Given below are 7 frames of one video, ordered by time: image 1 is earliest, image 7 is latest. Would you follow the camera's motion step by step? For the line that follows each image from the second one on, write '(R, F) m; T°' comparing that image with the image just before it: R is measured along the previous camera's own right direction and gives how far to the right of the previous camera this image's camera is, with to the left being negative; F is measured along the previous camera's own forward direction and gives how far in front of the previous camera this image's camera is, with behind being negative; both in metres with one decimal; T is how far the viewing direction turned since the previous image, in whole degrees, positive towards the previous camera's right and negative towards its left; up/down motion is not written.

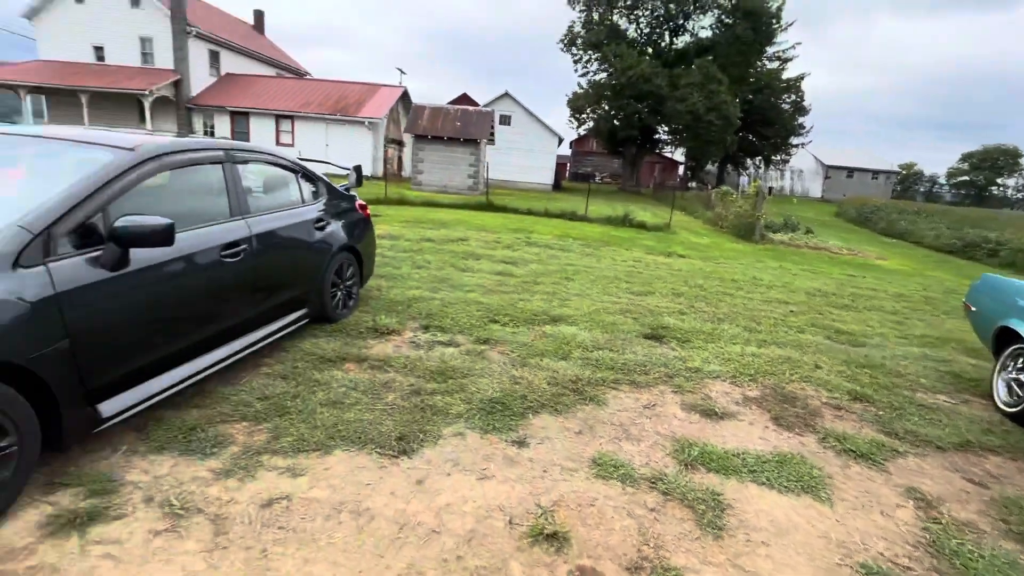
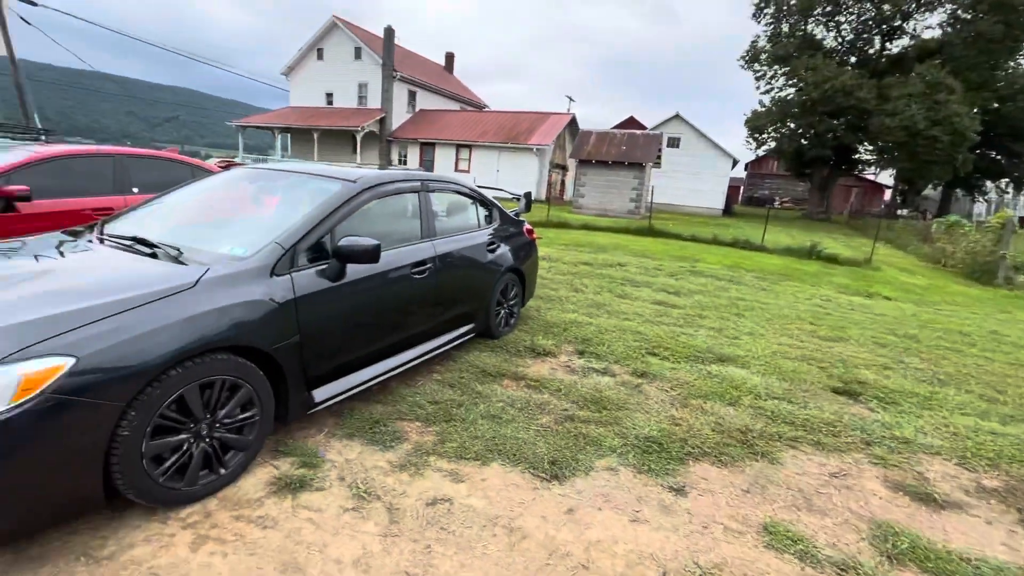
(-0.1, 0.0) m; -18°
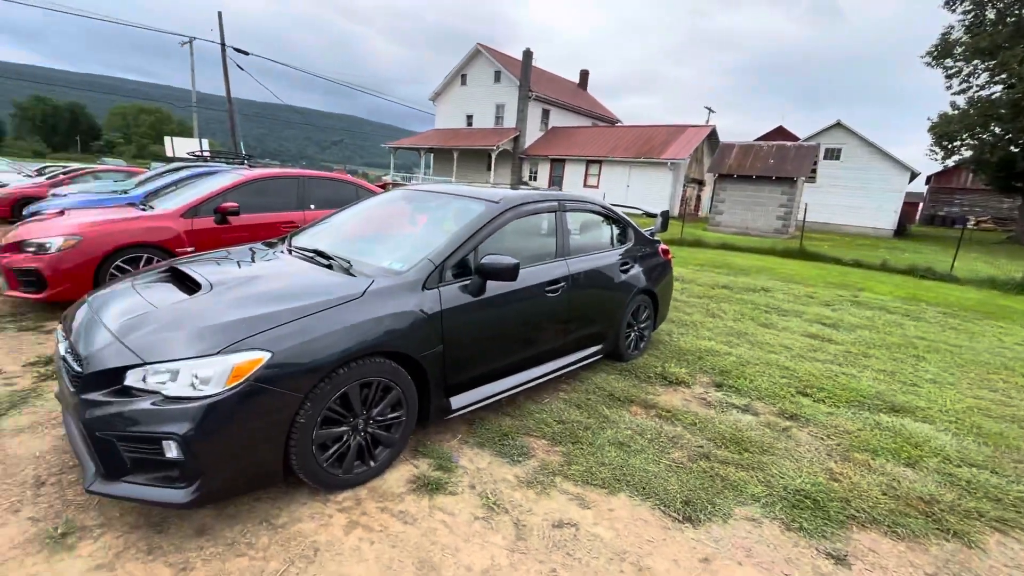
(-0.1, 0.0) m; -15°
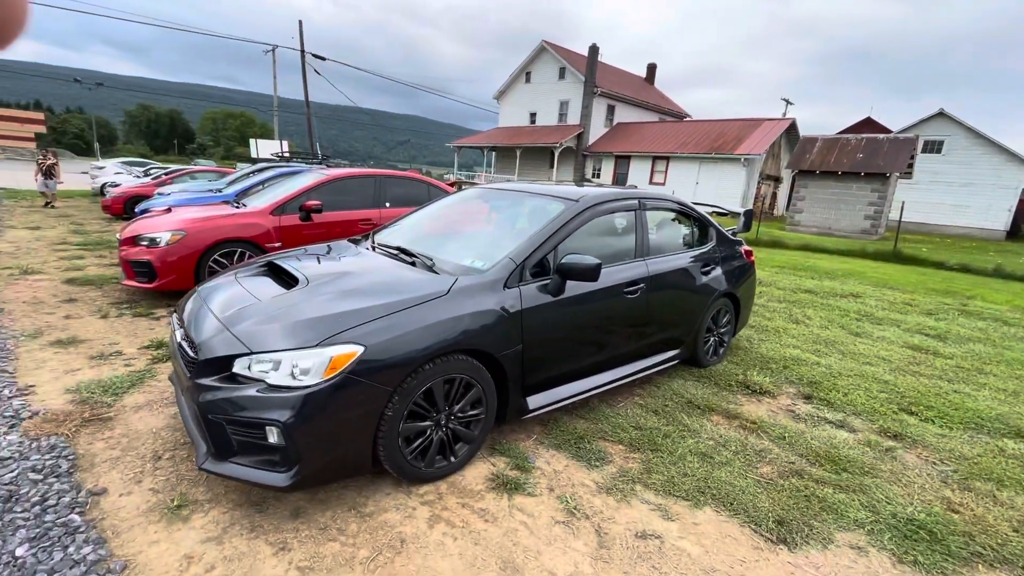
(-0.1, 0.0) m; -7°
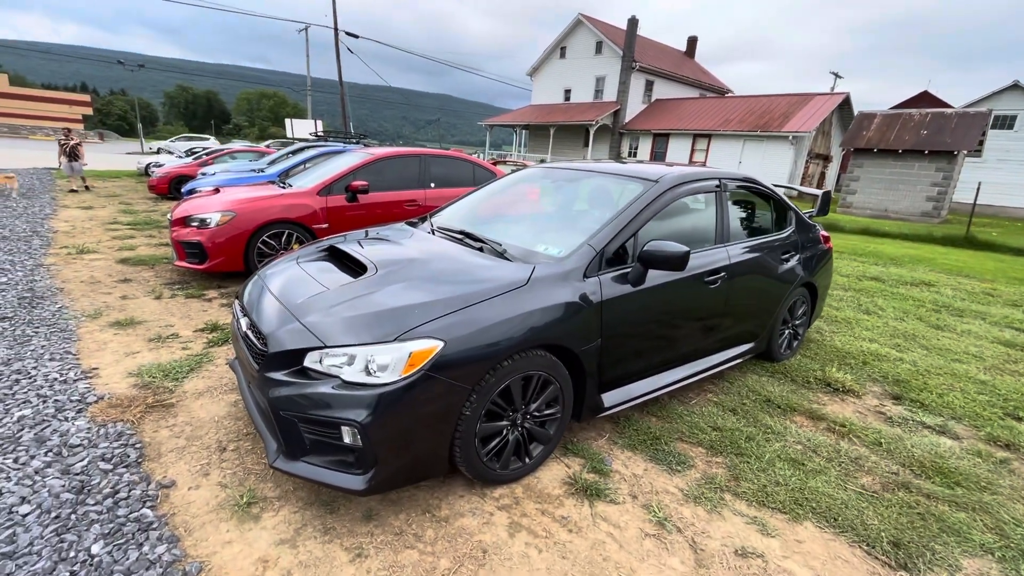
(-0.3, +0.2) m; -3°
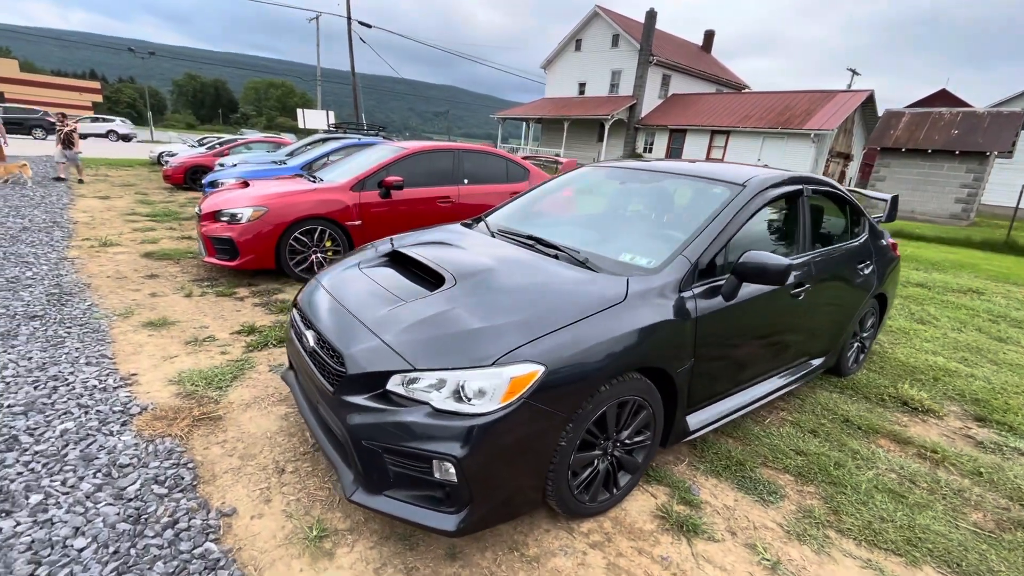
(-0.4, +0.2) m; 0°
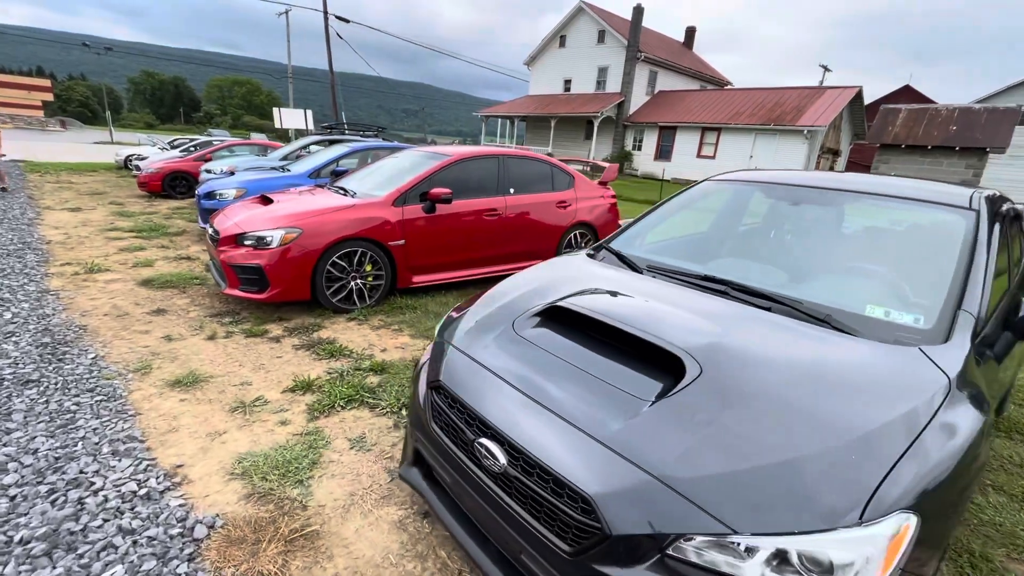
(-0.9, +0.7) m; +3°
